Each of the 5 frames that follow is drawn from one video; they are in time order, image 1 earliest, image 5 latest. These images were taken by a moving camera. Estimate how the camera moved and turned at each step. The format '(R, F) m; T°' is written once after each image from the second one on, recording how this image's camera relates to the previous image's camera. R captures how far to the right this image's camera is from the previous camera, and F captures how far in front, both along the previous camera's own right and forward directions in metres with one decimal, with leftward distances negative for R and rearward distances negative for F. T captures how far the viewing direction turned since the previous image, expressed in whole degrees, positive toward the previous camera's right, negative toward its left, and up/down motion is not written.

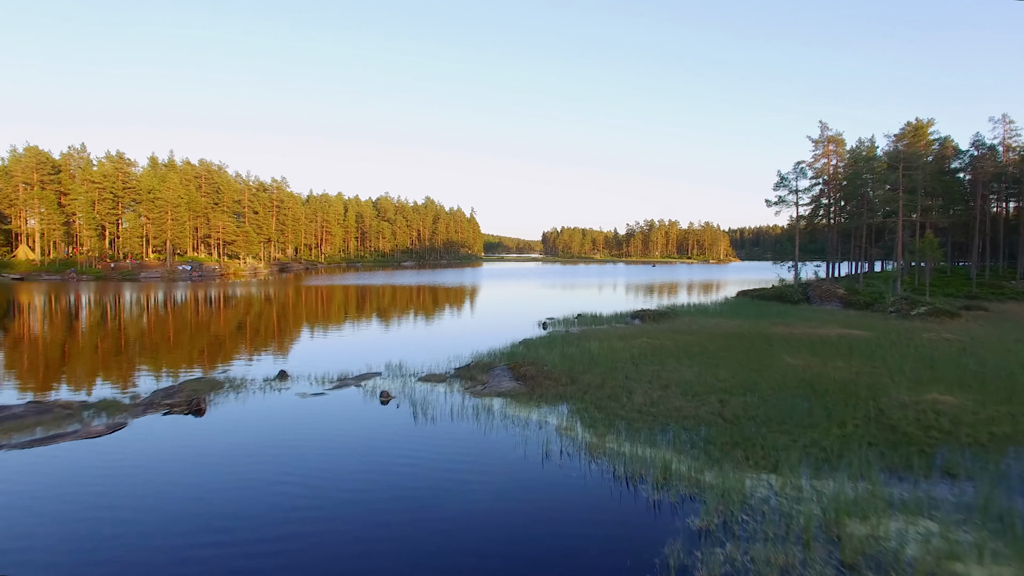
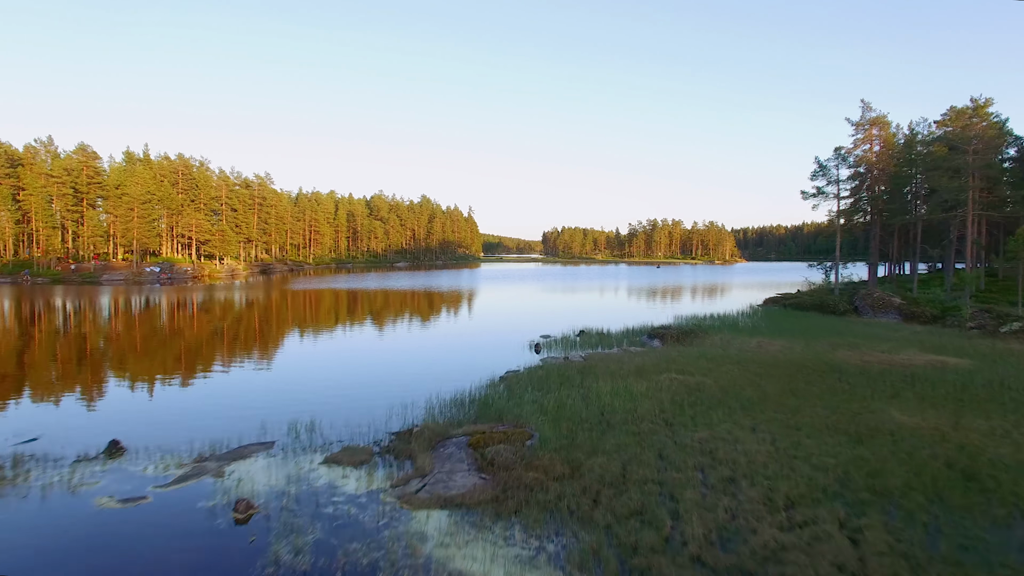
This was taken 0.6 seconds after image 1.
(+0.4, +3.3) m; 0°
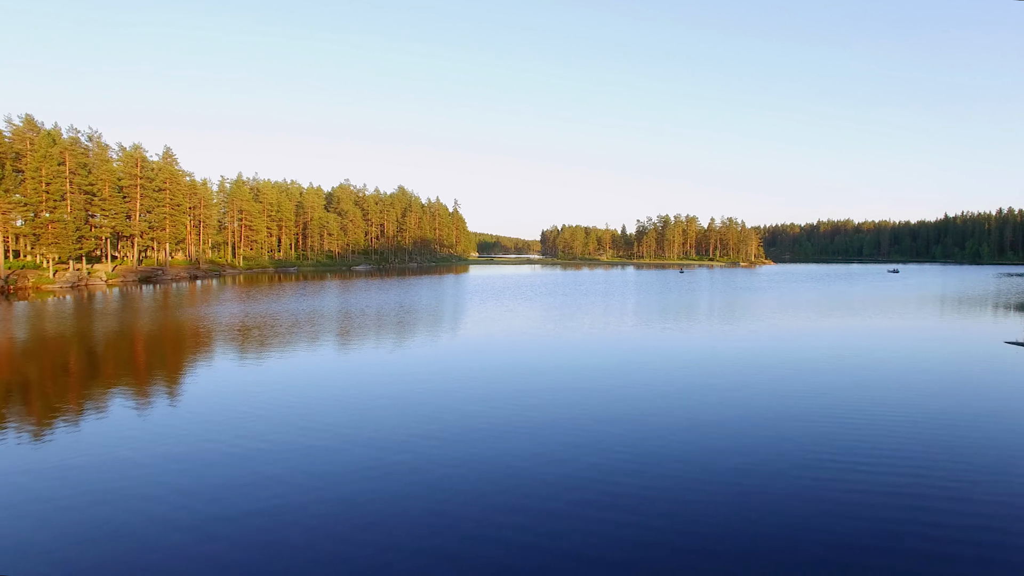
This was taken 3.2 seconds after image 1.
(+1.5, +14.8) m; 0°
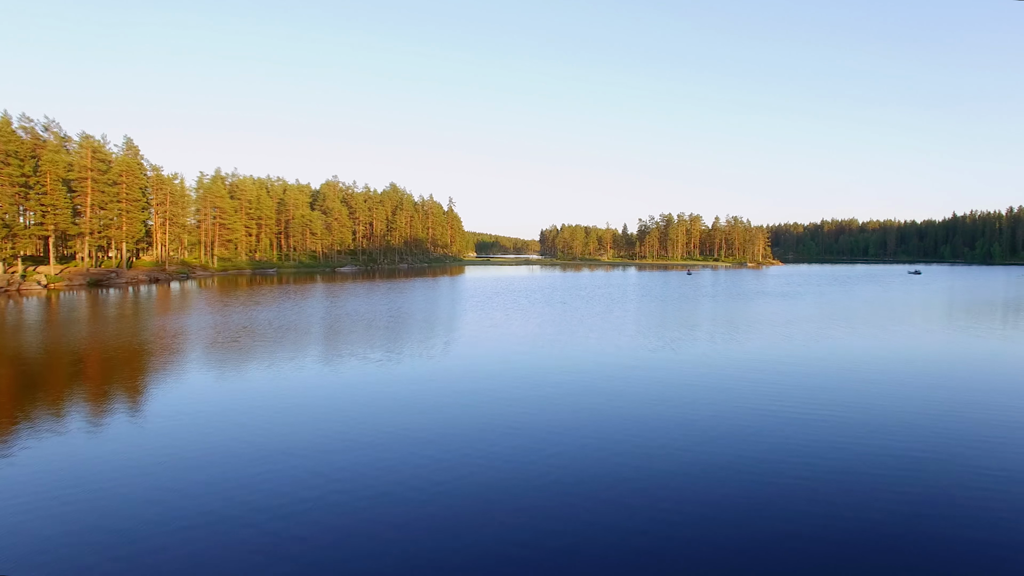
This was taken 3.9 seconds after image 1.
(+0.4, +4.1) m; 0°
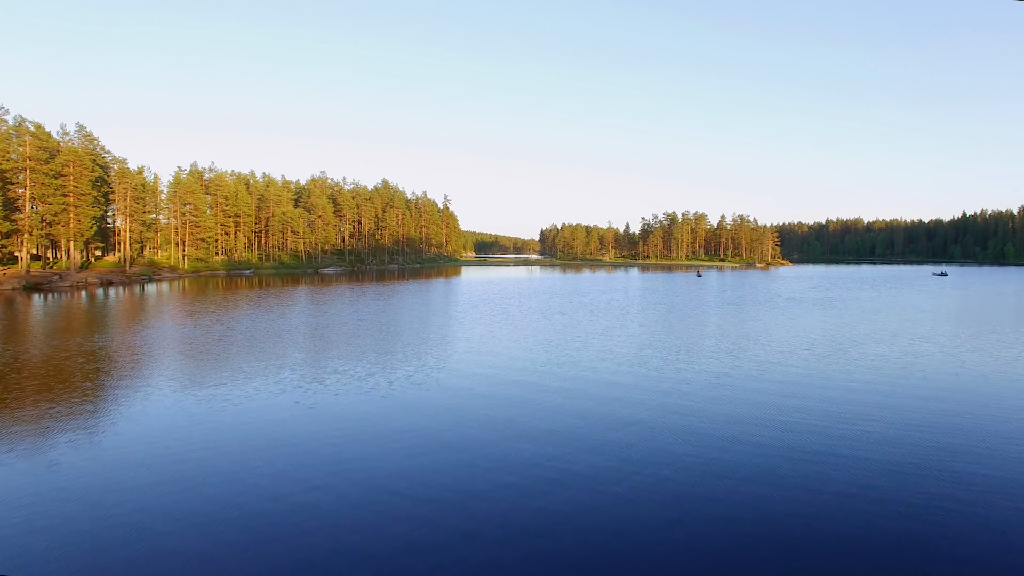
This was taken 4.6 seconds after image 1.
(+0.4, +4.1) m; 0°
